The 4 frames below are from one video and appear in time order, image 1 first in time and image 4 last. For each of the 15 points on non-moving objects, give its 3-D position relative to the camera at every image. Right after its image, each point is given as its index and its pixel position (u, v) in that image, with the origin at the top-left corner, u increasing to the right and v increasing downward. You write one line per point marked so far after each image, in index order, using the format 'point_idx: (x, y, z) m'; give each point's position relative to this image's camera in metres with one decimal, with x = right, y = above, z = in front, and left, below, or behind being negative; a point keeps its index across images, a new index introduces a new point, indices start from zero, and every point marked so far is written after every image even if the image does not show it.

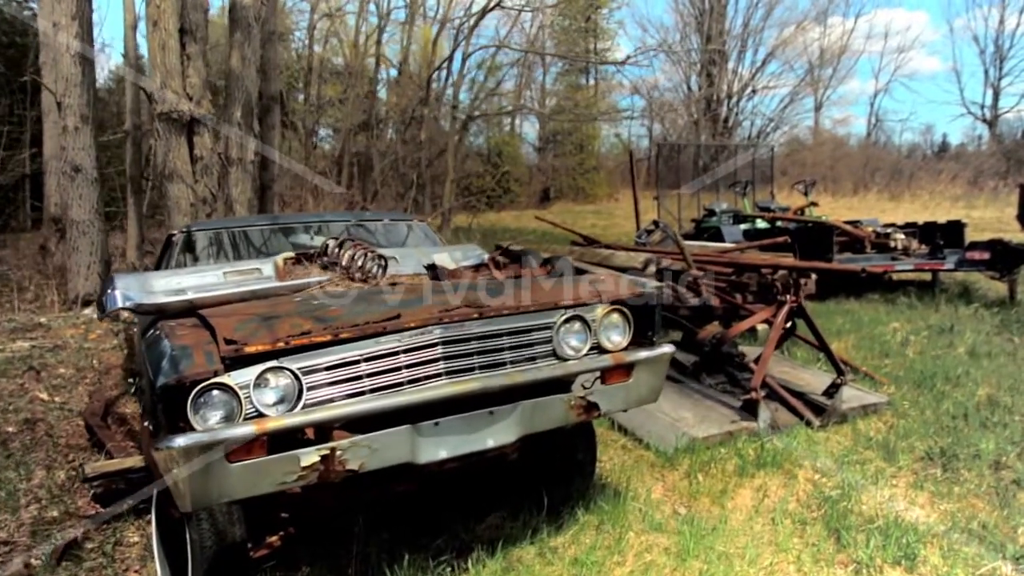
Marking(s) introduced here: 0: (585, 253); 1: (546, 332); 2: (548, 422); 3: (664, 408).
0: (+0.7, +0.3, +8.3) m
1: (+0.1, -0.2, +3.1) m
2: (+0.1, -0.4, +3.0) m
3: (+0.8, -0.6, +4.6) m
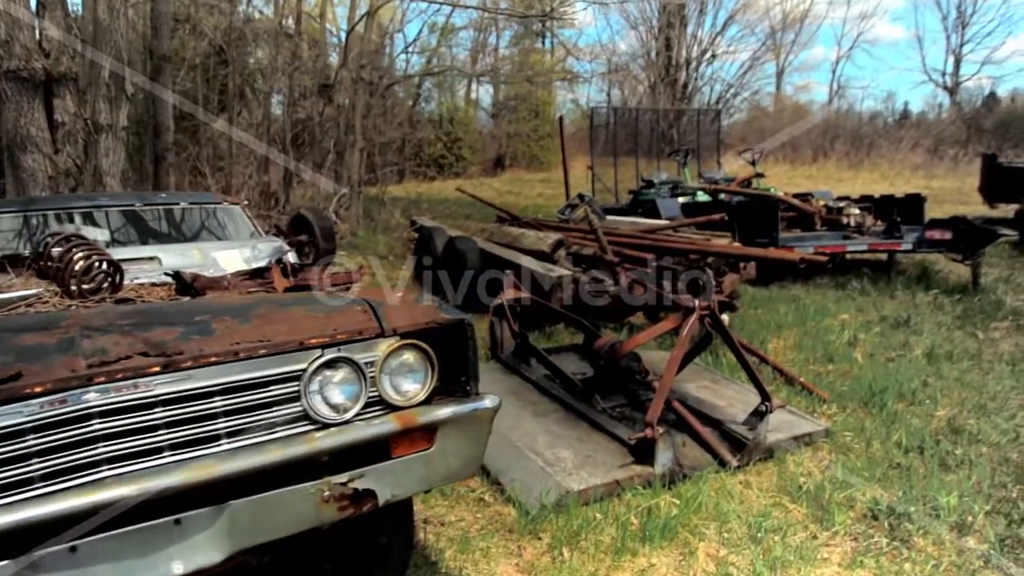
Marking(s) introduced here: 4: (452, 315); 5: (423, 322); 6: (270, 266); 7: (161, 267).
0: (-0.1, +0.5, +7.3) m
1: (-0.5, -0.2, +2.0) m
2: (-0.5, -0.5, +2.0) m
3: (+0.1, -0.6, +3.5) m
4: (-0.2, -0.1, +2.3) m
5: (-0.2, -0.1, +2.2) m
6: (-0.8, +0.1, +2.9) m
7: (-1.1, +0.1, +3.0) m
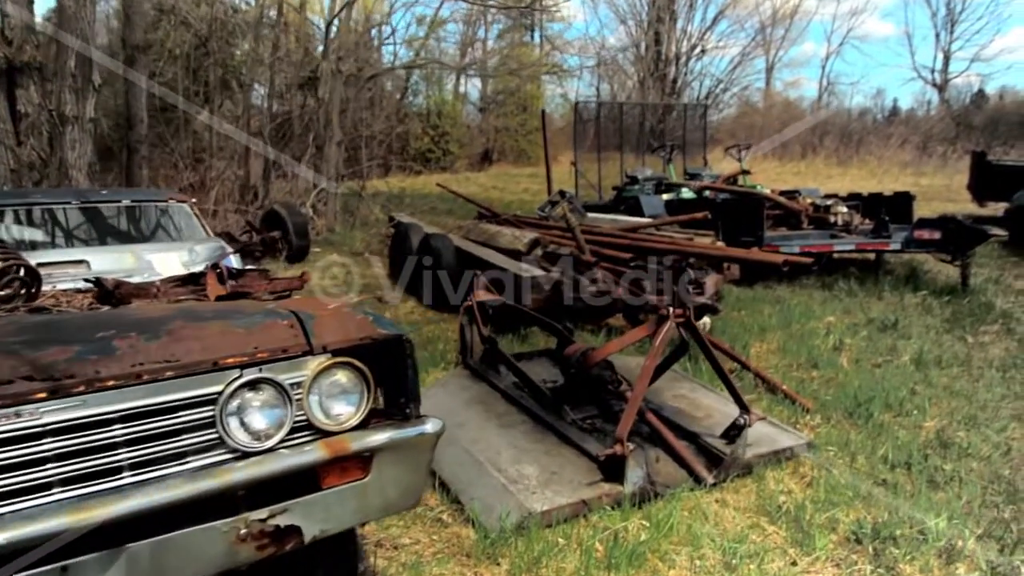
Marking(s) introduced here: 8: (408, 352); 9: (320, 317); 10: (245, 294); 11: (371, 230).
0: (-0.3, +0.5, +7.1) m
1: (-0.6, -0.2, +1.8) m
2: (-0.6, -0.5, +1.7) m
3: (0.0, -0.6, +3.3) m
4: (-0.3, -0.1, +2.1) m
5: (-0.3, -0.1, +2.0) m
6: (-0.9, +0.1, +2.7) m
7: (-1.3, +0.1, +2.7) m
8: (-0.2, -0.1, +2.1) m
9: (-0.4, -0.1, +2.0) m
10: (-0.7, 0.0, +2.5) m
11: (-1.6, +0.7, +10.4) m
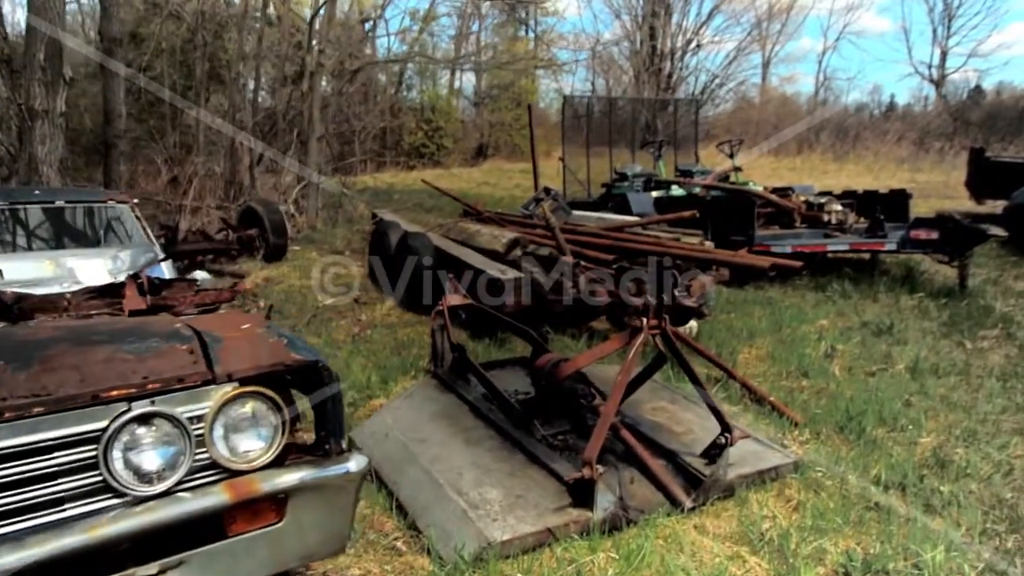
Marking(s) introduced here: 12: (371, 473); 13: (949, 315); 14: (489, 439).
0: (-0.4, +0.5, +6.8) m
1: (-0.7, -0.3, +1.5) m
2: (-0.7, -0.6, +1.5) m
3: (-0.2, -0.7, +3.1) m
4: (-0.4, -0.1, +1.8) m
5: (-0.5, -0.1, +1.8) m
6: (-1.0, 0.0, +2.4) m
7: (-1.4, 0.0, +2.5) m
8: (-0.4, -0.2, +1.8) m
9: (-0.6, -0.1, +1.8) m
10: (-0.9, 0.0, +2.3) m
11: (-1.8, +0.7, +10.1) m
12: (-0.5, -0.7, +3.4) m
13: (+2.8, -0.2, +5.8) m
14: (-0.1, -0.6, +3.4) m
